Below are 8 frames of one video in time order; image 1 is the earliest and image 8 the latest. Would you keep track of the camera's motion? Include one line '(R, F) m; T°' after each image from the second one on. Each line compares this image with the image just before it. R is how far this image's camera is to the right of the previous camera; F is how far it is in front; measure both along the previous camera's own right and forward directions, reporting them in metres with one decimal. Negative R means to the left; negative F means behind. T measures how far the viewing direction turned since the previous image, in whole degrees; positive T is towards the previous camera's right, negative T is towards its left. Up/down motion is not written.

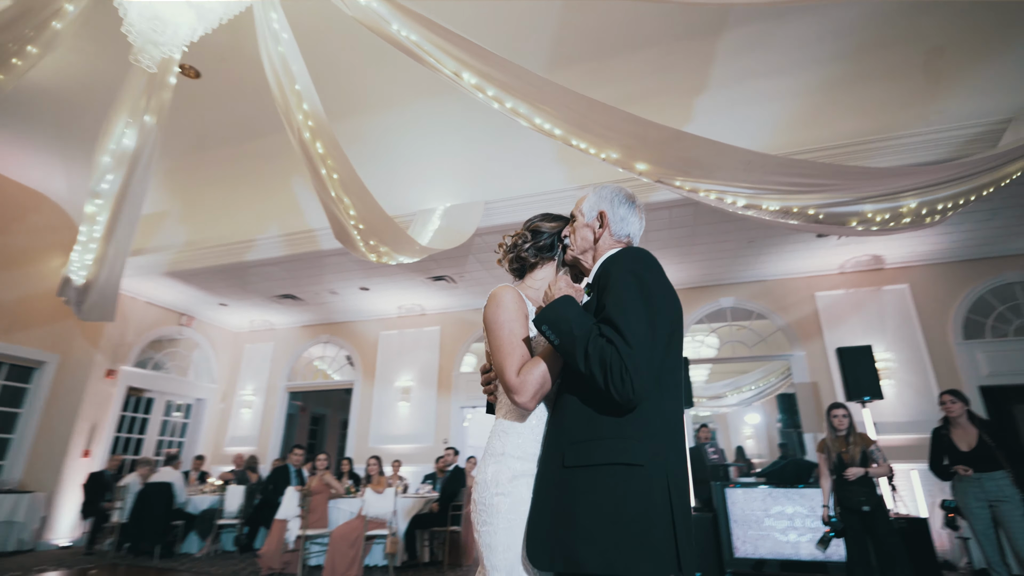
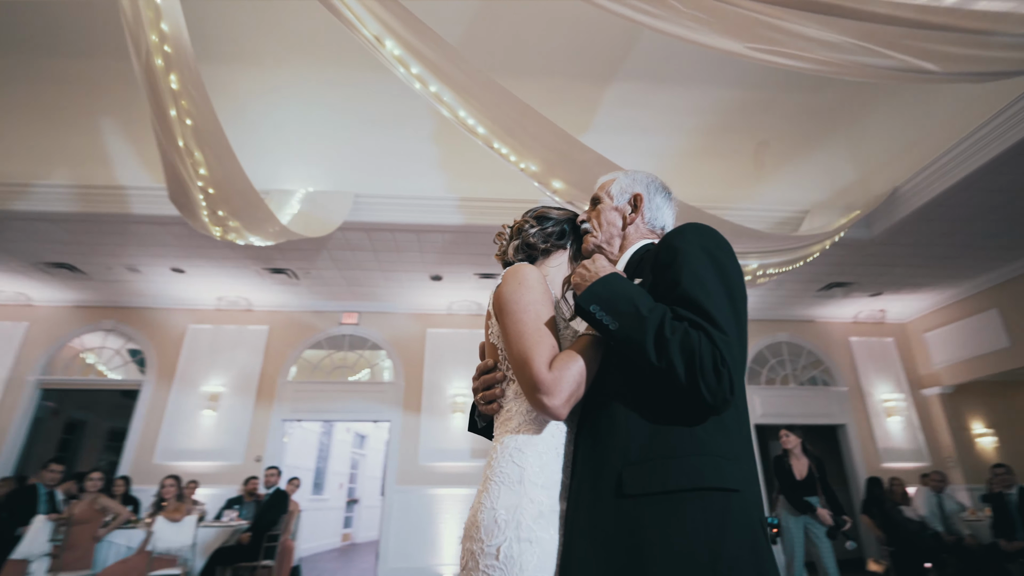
(-0.4, +0.3) m; +19°
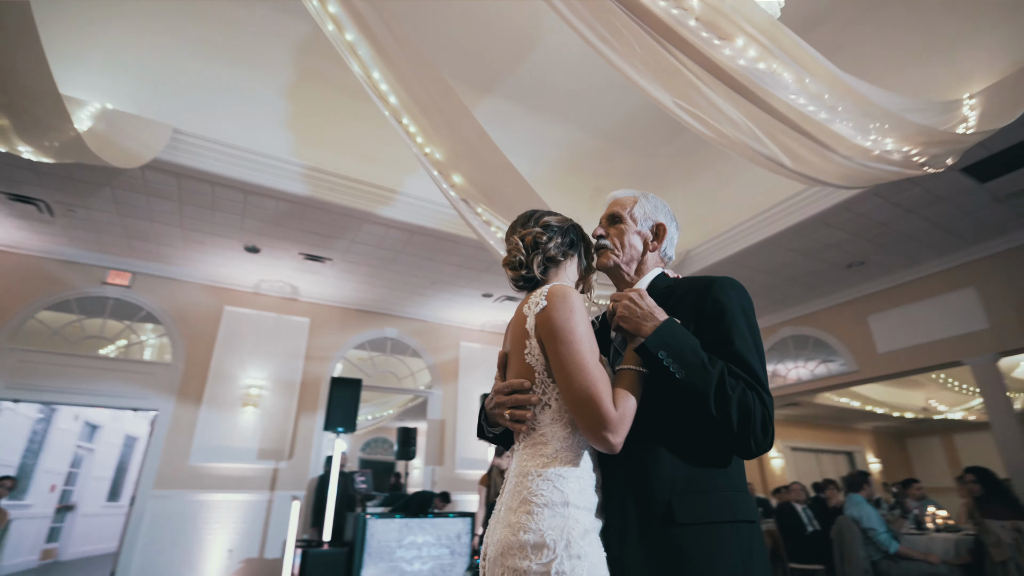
(-0.5, +0.2) m; +23°
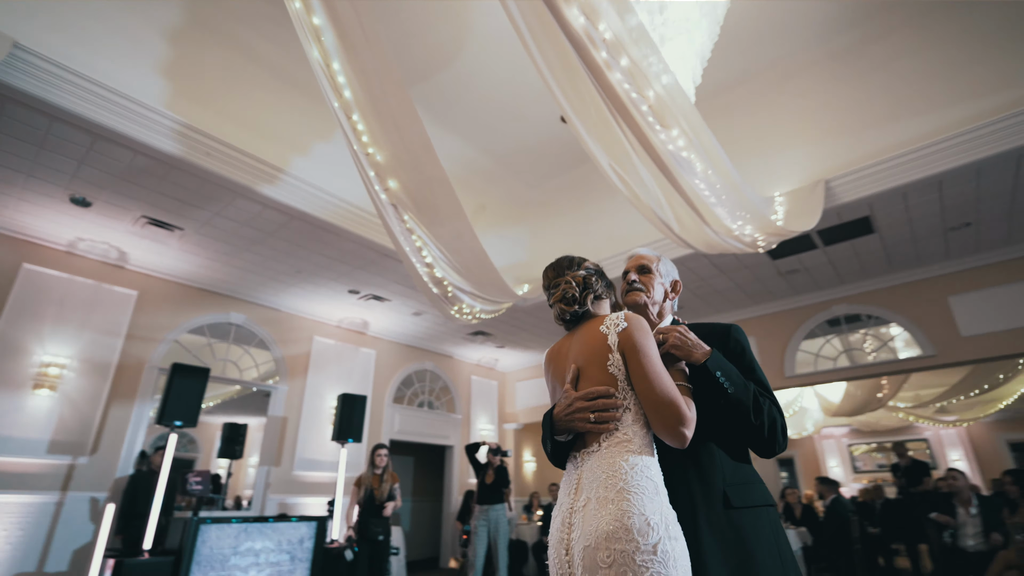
(-0.5, -0.1) m; +18°
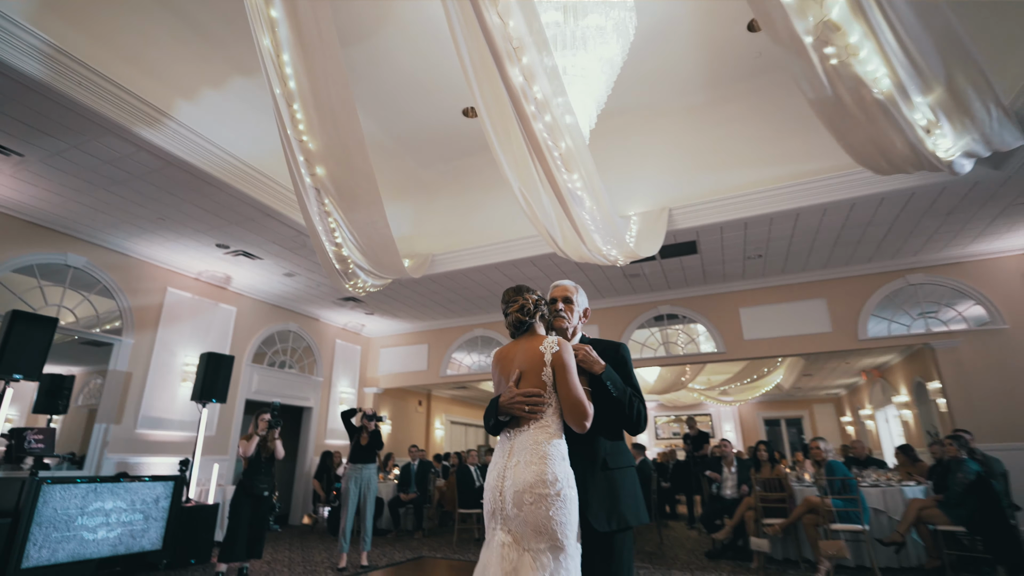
(-0.4, -0.4) m; +16°
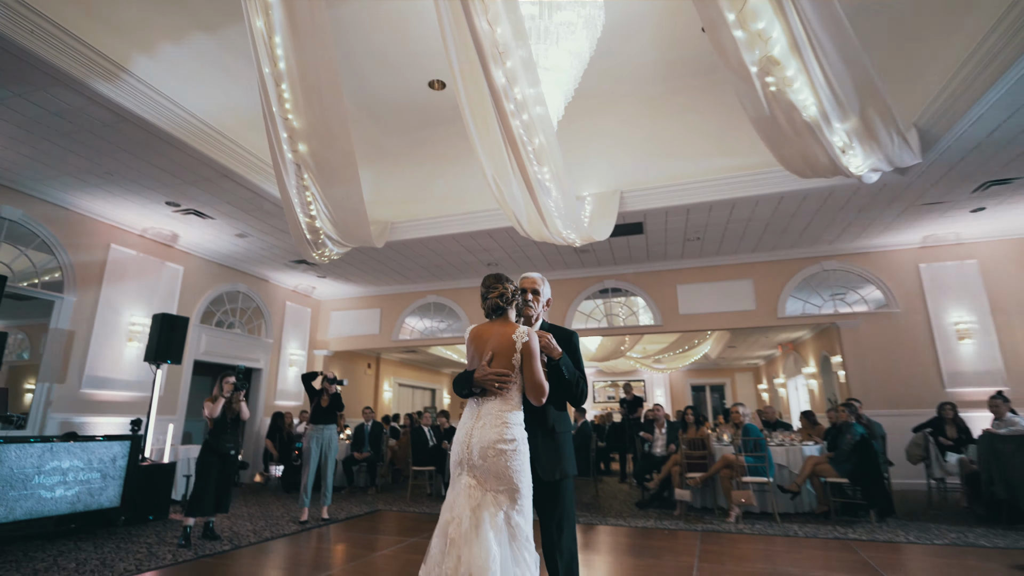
(-0.2, -0.3) m; +6°
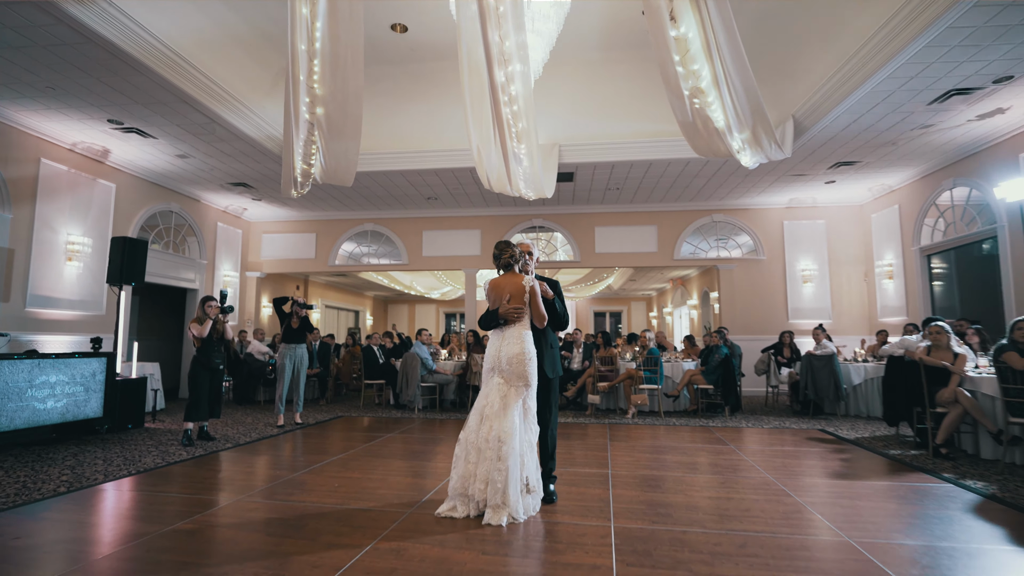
(-0.6, -0.8) m; +11°
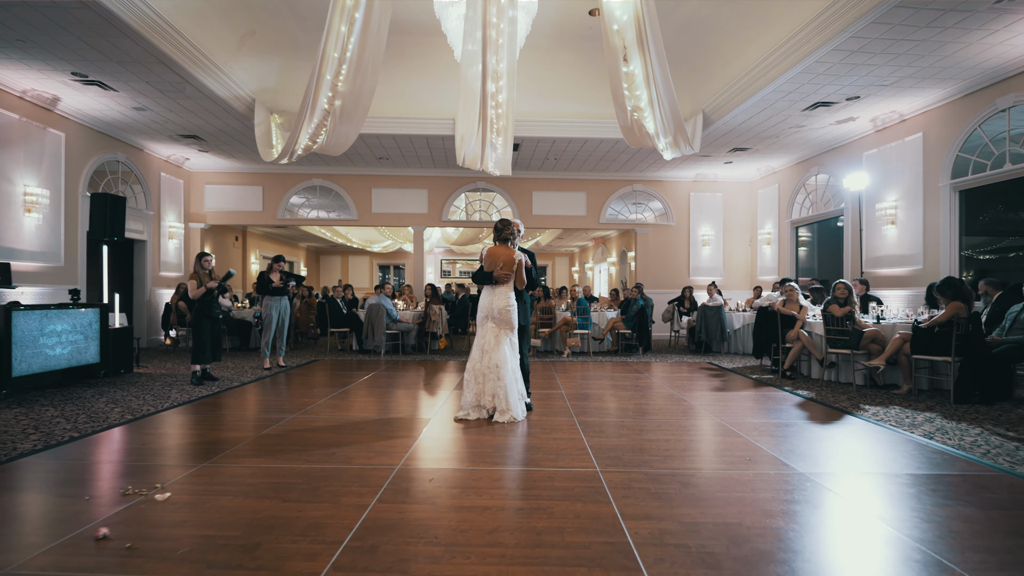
(-0.6, -1.0) m; +10°
